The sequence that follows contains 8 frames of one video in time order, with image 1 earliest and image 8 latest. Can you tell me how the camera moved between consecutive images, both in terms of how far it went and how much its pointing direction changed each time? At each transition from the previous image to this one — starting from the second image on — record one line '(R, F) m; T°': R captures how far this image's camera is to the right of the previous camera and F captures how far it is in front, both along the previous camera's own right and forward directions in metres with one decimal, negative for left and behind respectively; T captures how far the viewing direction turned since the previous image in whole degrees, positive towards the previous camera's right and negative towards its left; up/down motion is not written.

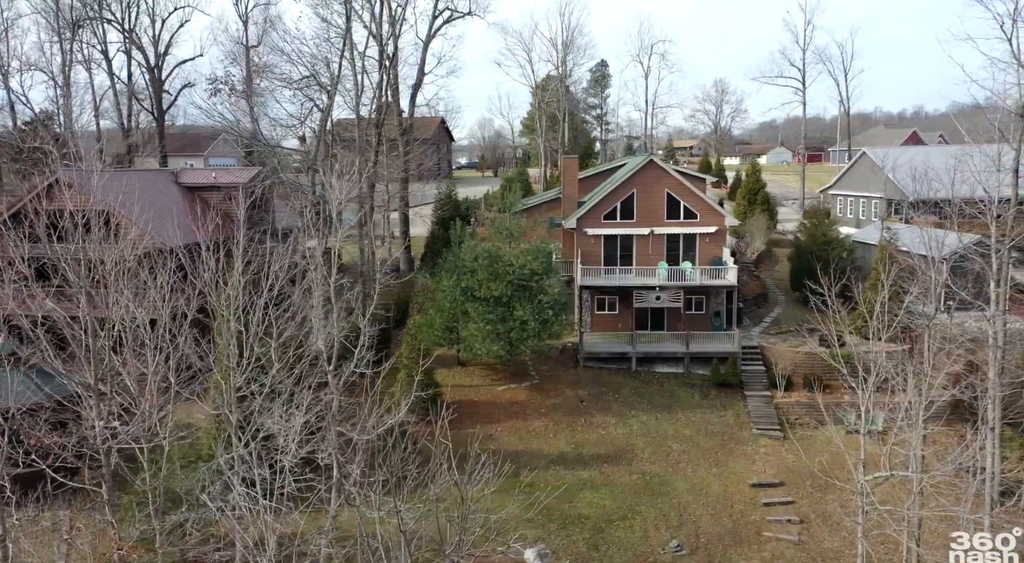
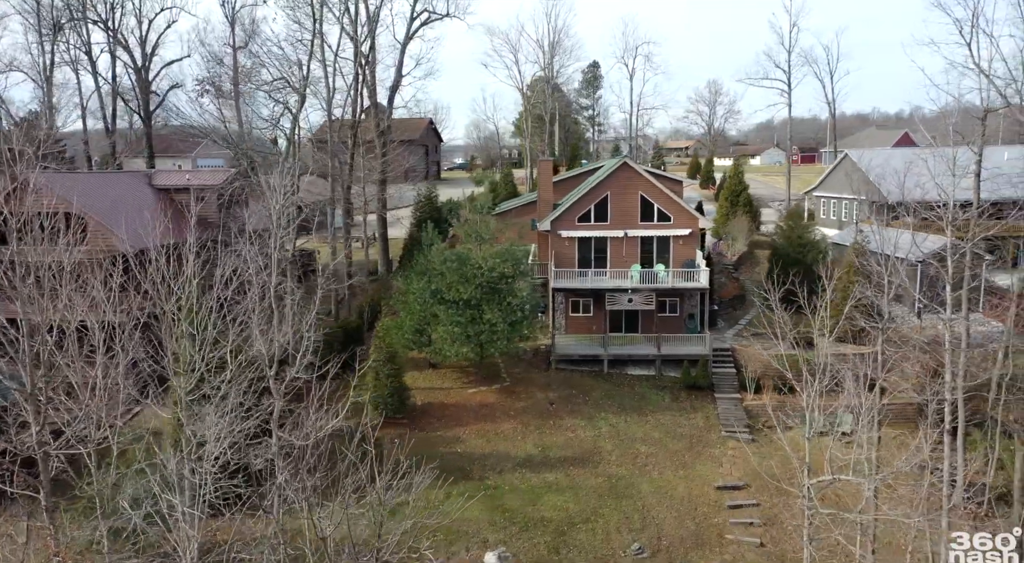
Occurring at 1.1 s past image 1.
(+0.9, 0.0) m; 0°
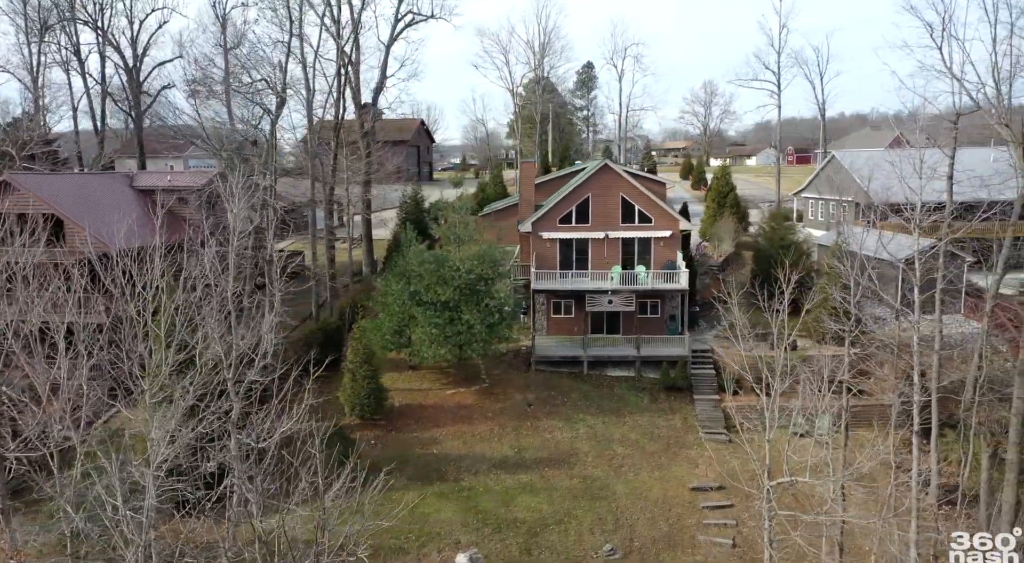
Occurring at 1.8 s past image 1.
(+0.6, -0.1) m; 0°
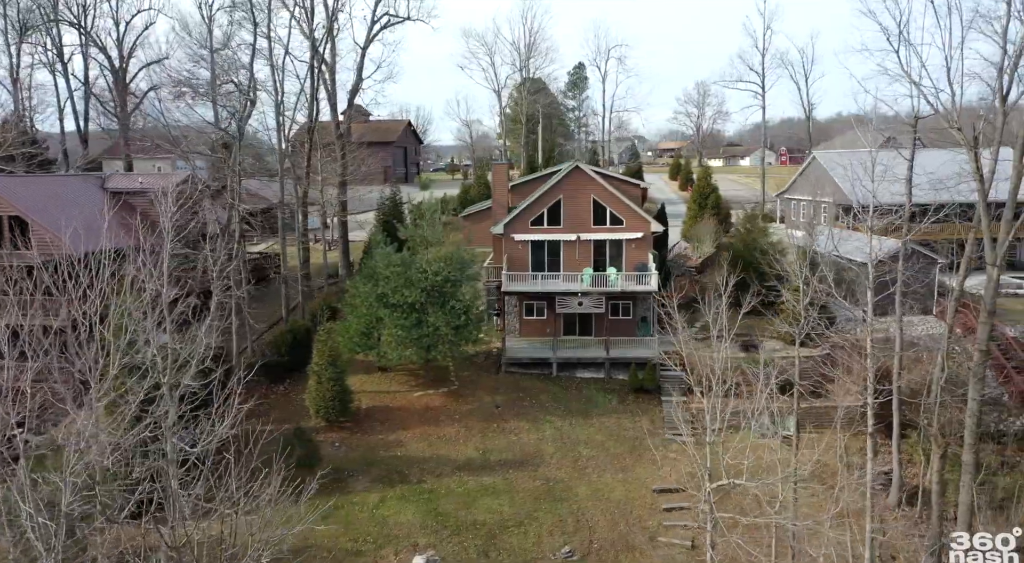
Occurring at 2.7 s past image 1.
(+1.0, -0.1) m; 0°
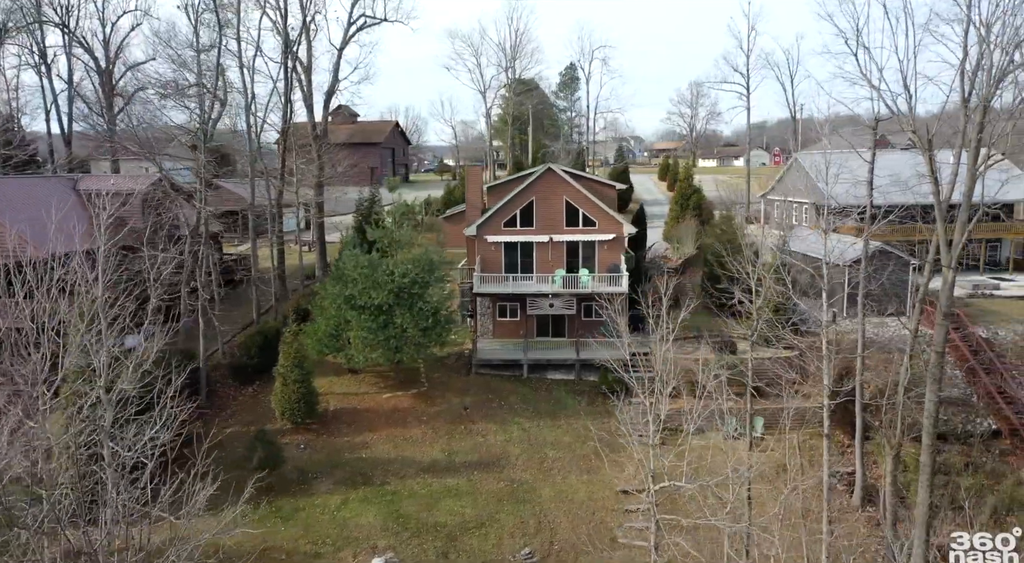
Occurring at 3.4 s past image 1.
(+0.9, 0.0) m; 0°
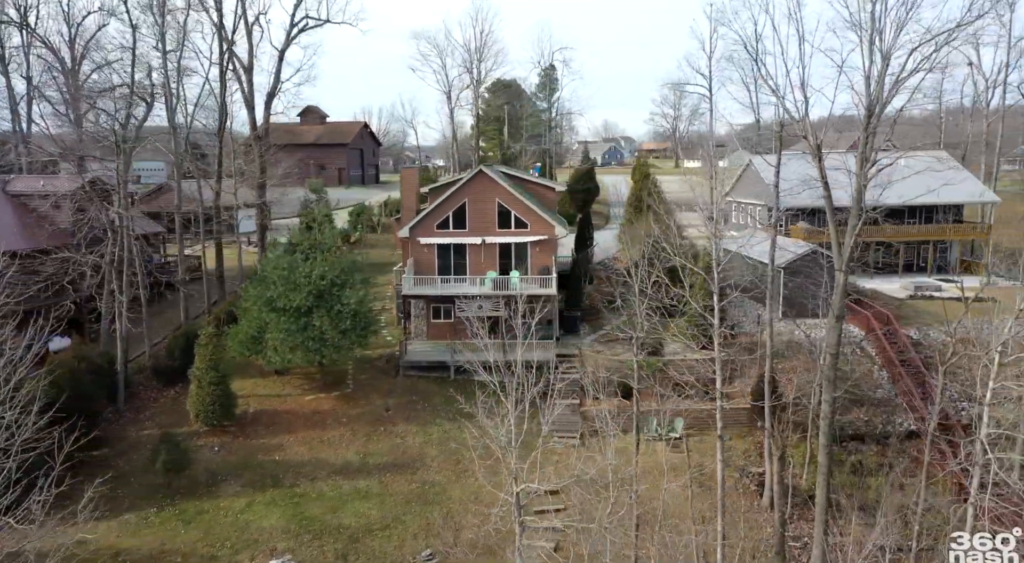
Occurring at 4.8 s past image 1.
(+2.3, -0.1) m; +1°
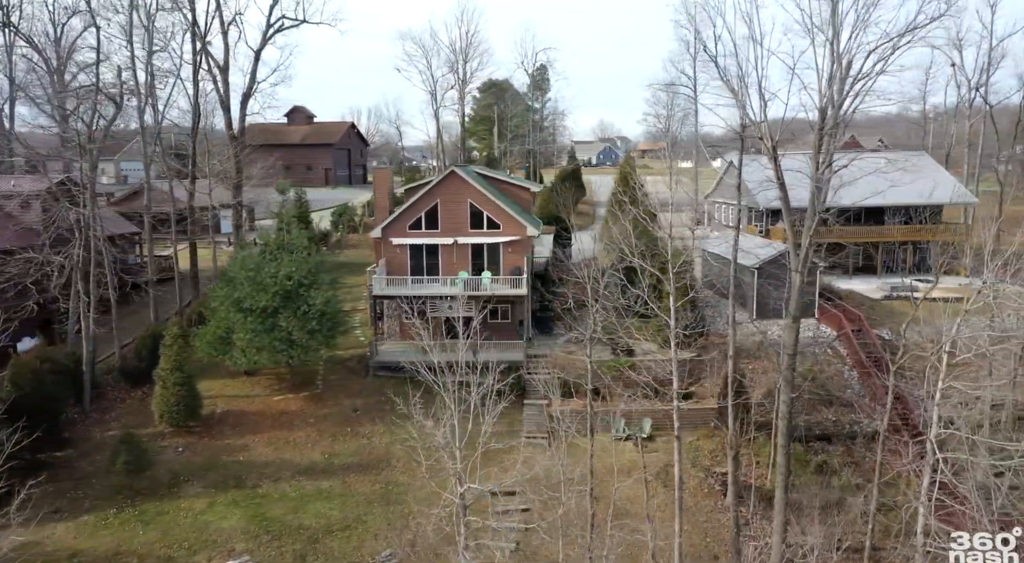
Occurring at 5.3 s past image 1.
(+0.9, 0.0) m; 0°
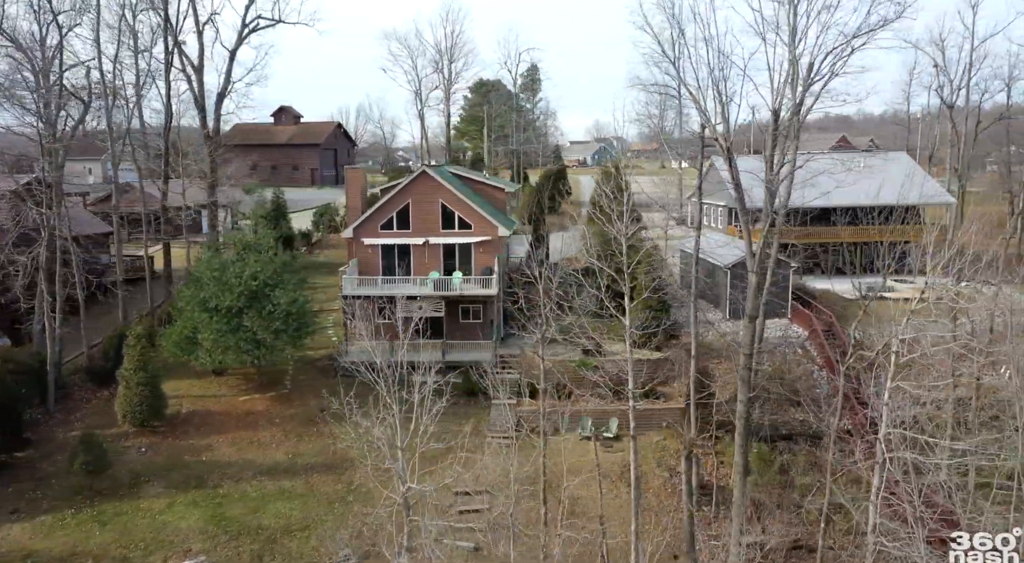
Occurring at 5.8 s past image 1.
(+1.0, 0.0) m; 0°
